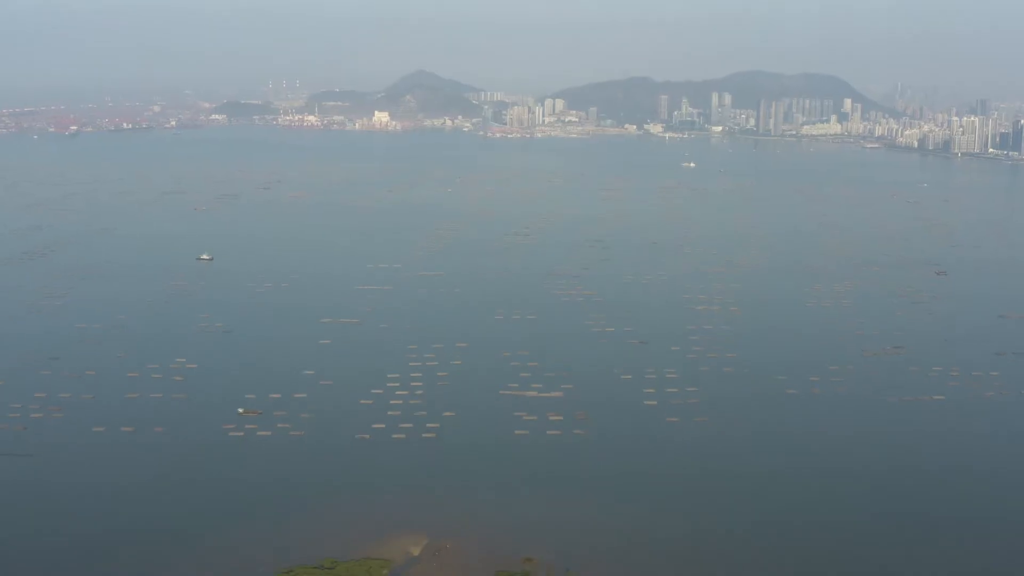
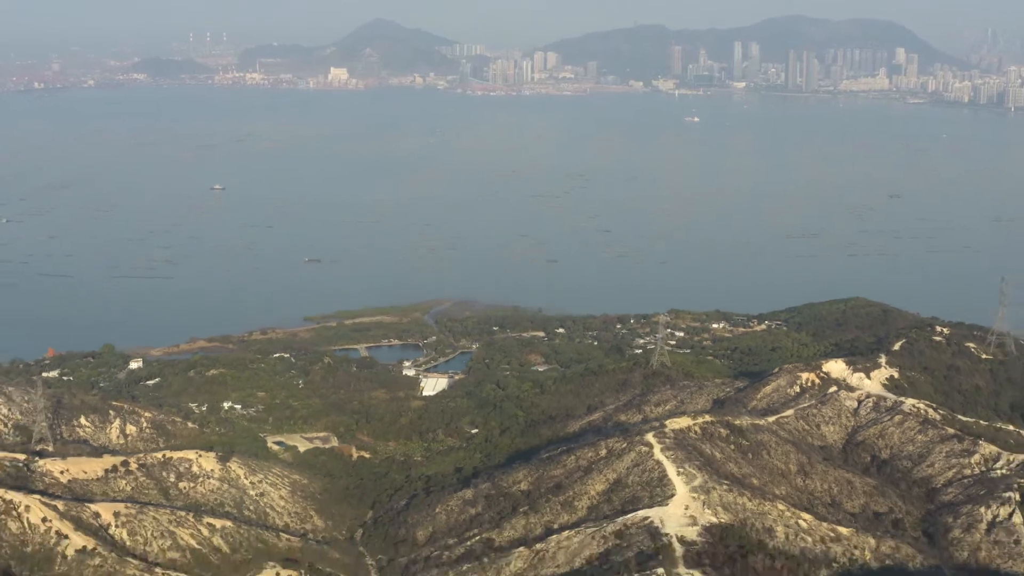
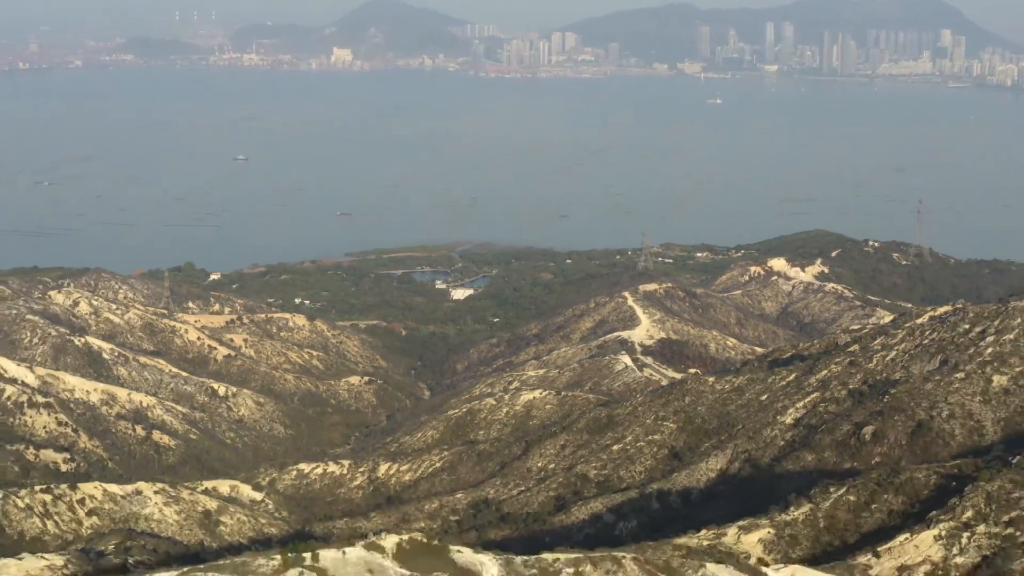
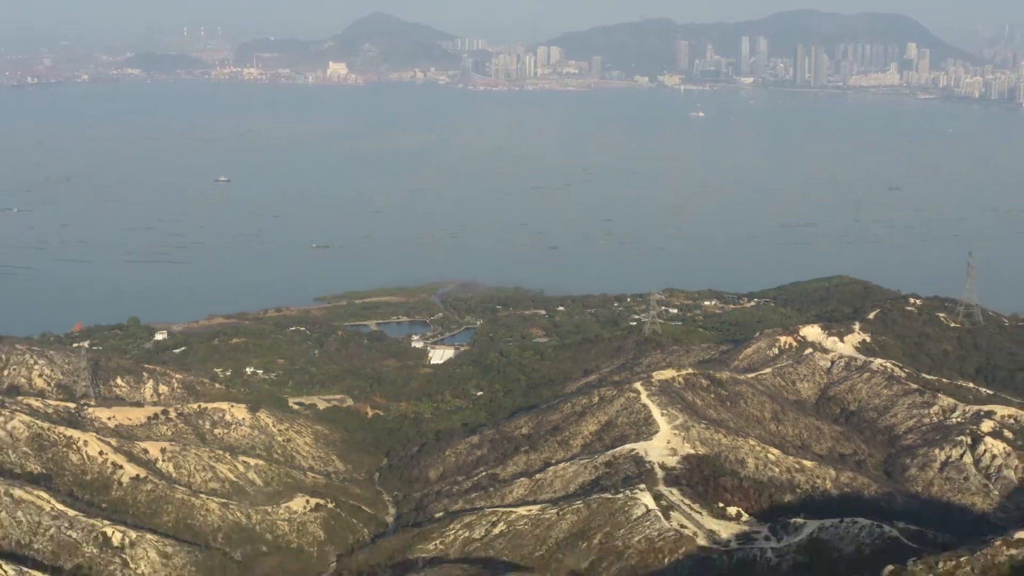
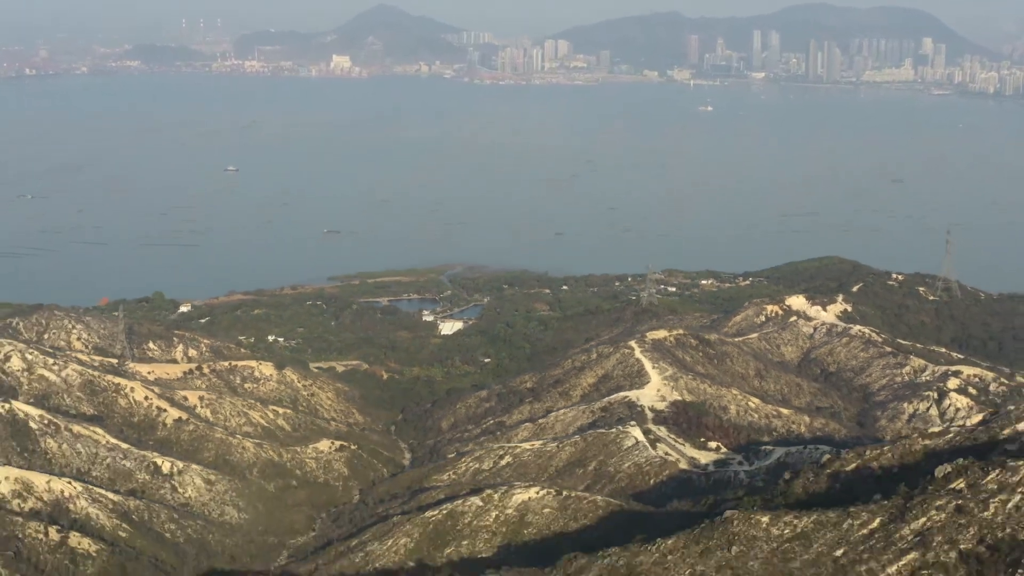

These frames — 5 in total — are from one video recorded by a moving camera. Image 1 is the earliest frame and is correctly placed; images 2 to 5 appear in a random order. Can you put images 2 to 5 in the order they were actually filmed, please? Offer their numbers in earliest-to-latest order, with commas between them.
2, 4, 5, 3
